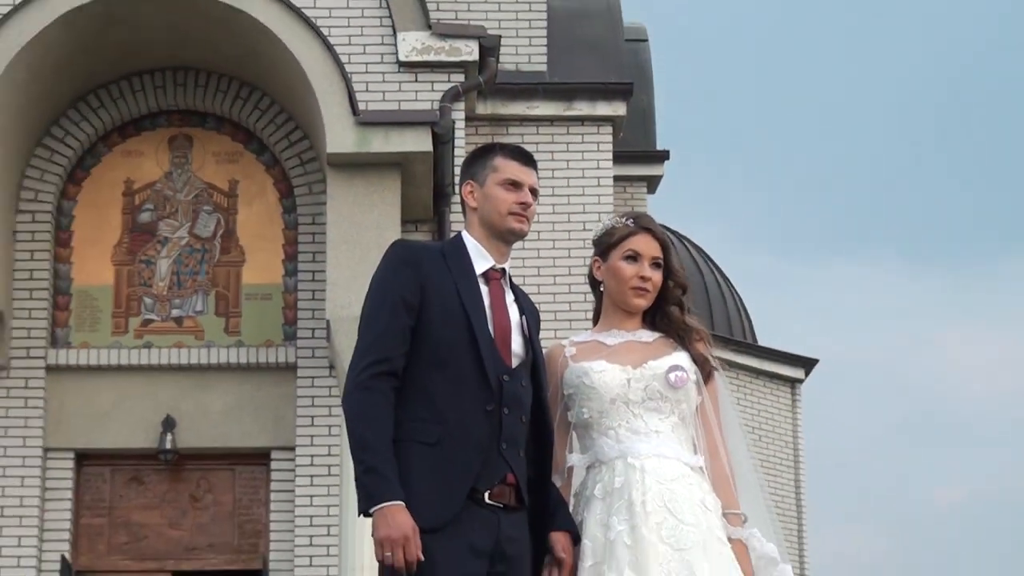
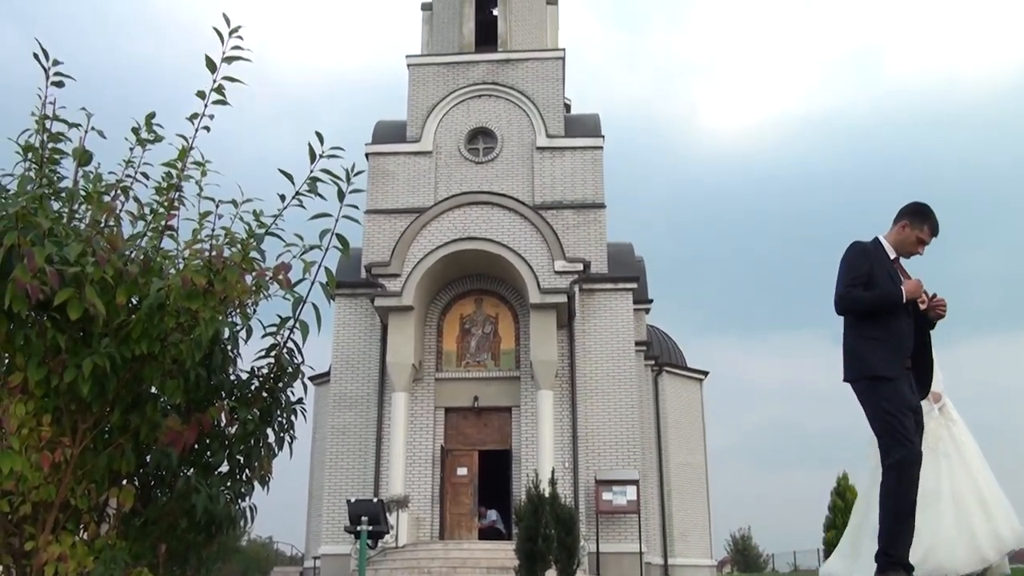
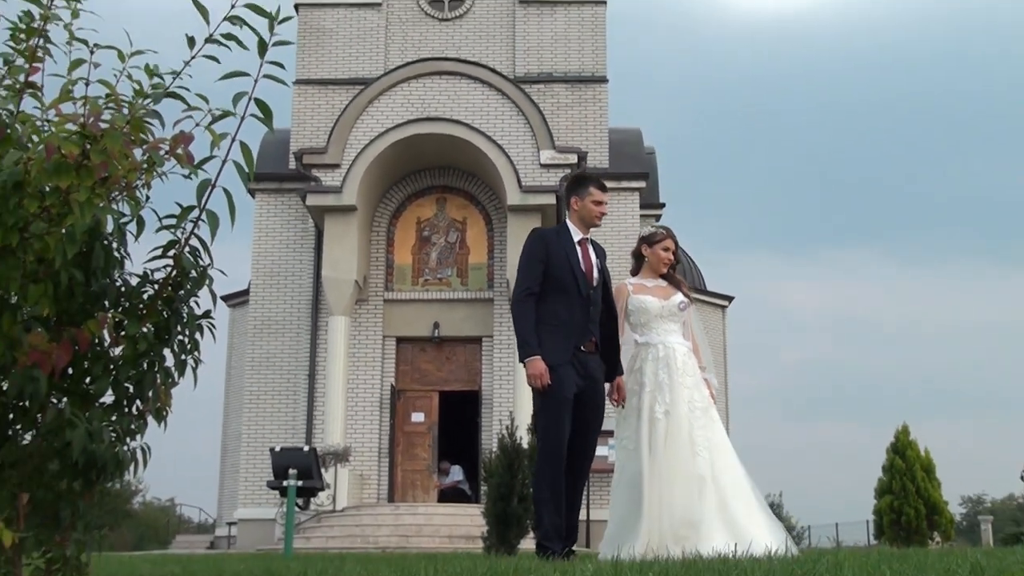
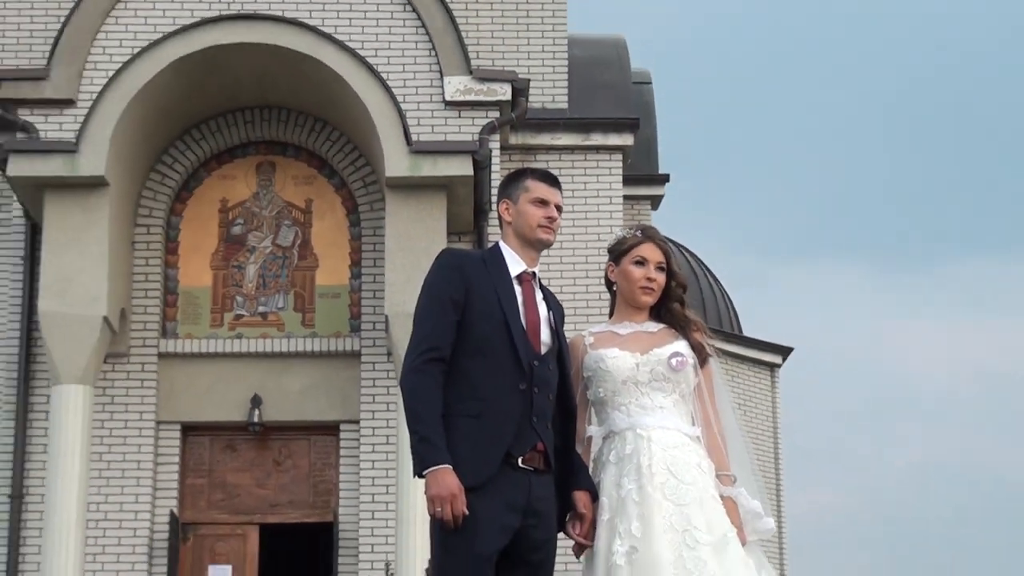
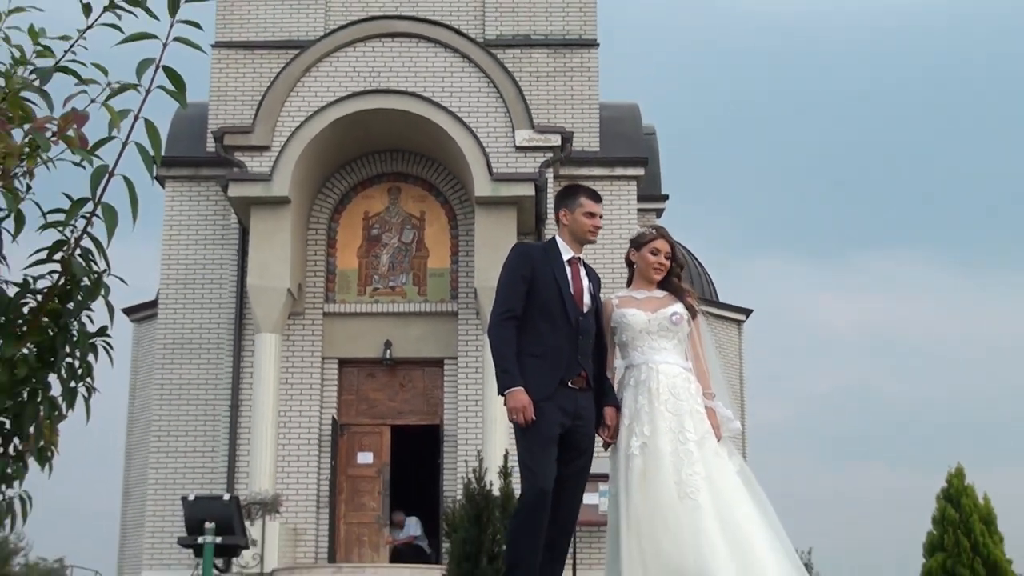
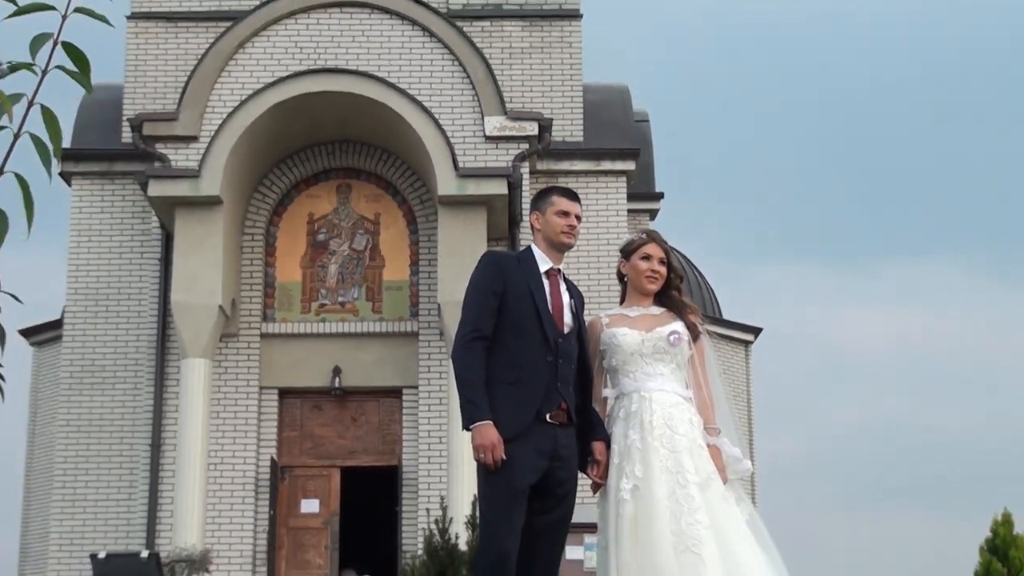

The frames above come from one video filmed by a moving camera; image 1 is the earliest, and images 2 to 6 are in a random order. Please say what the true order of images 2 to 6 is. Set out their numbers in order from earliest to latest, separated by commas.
4, 6, 5, 3, 2
